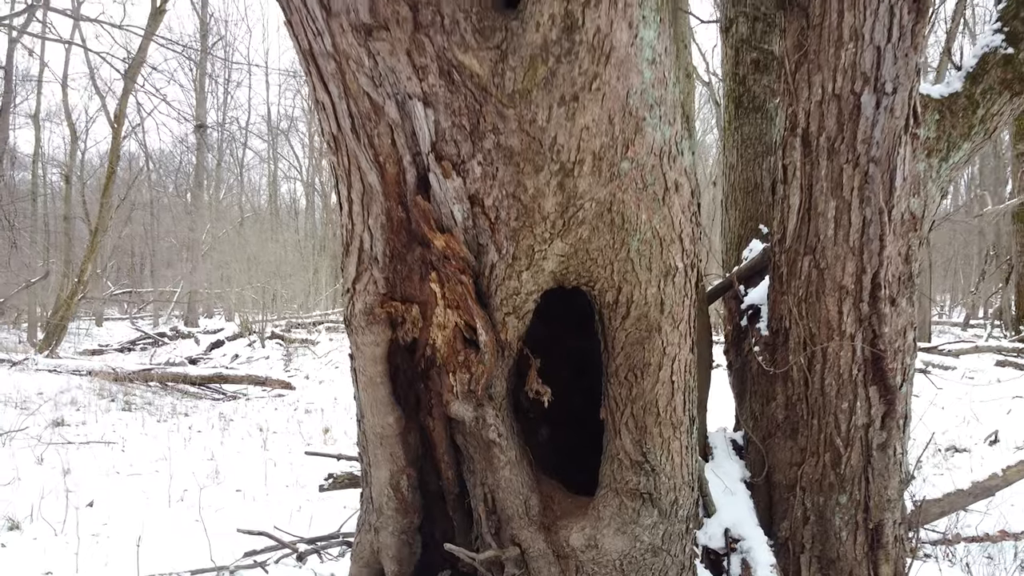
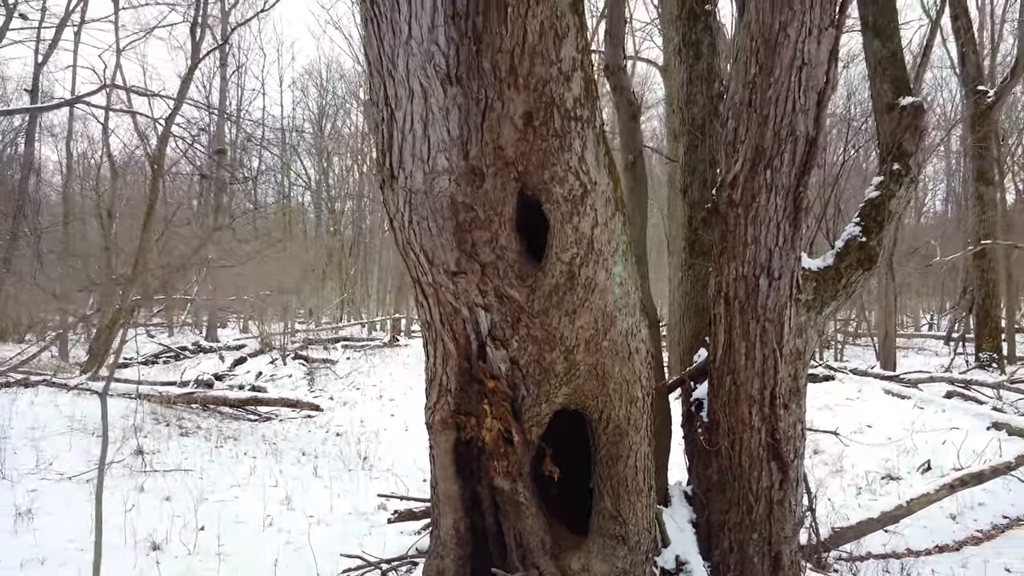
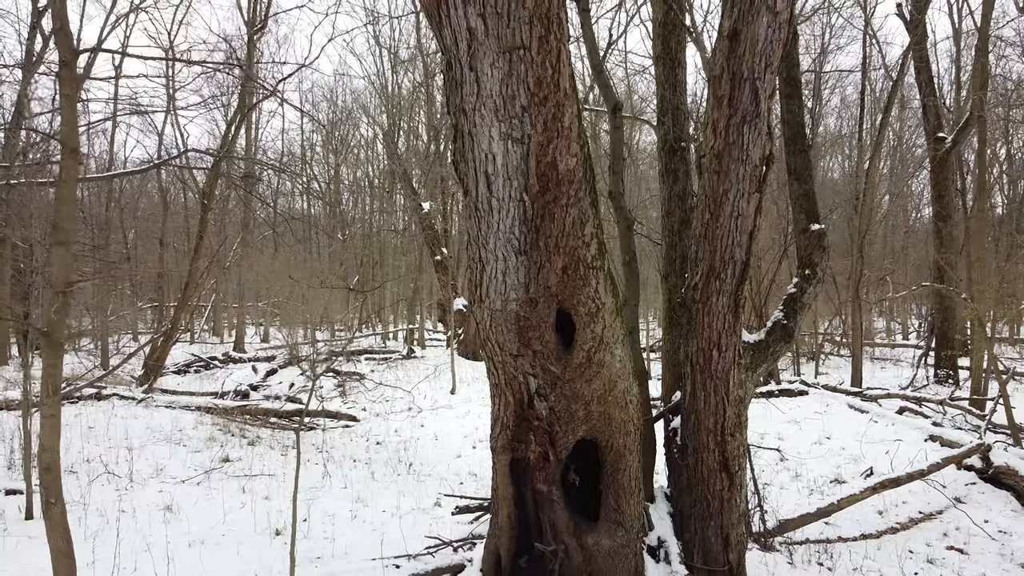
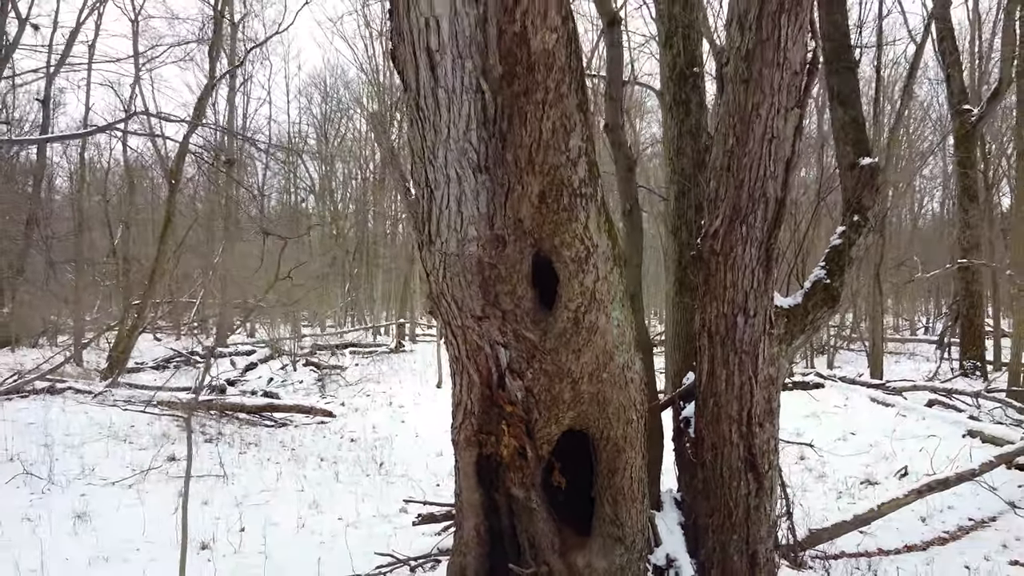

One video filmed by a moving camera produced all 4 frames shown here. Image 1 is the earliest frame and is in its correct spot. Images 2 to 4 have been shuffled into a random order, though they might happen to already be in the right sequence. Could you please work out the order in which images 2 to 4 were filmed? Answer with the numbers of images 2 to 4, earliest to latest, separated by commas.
2, 4, 3
